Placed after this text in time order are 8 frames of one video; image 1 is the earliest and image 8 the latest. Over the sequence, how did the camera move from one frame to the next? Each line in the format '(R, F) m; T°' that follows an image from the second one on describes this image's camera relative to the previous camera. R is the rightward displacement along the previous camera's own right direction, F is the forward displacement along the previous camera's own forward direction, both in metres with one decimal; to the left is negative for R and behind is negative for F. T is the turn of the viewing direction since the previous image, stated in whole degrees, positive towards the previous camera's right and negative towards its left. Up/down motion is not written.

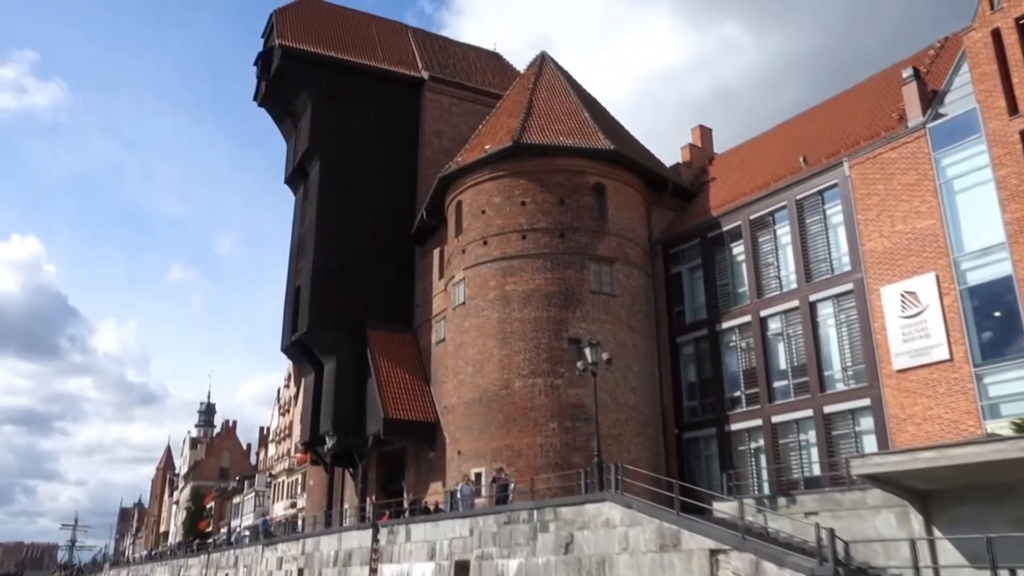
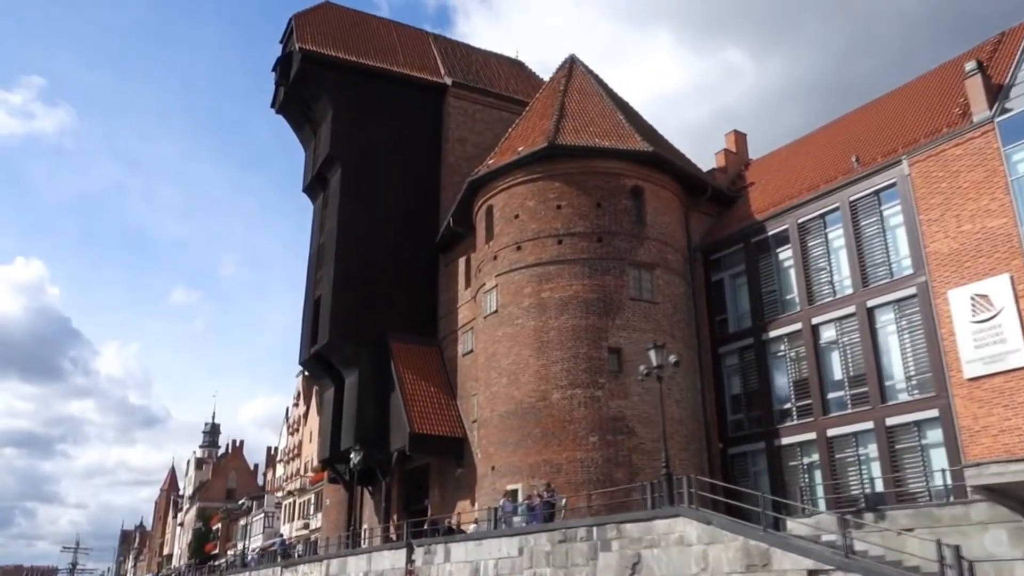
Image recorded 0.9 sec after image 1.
(-0.9, +1.2) m; 0°
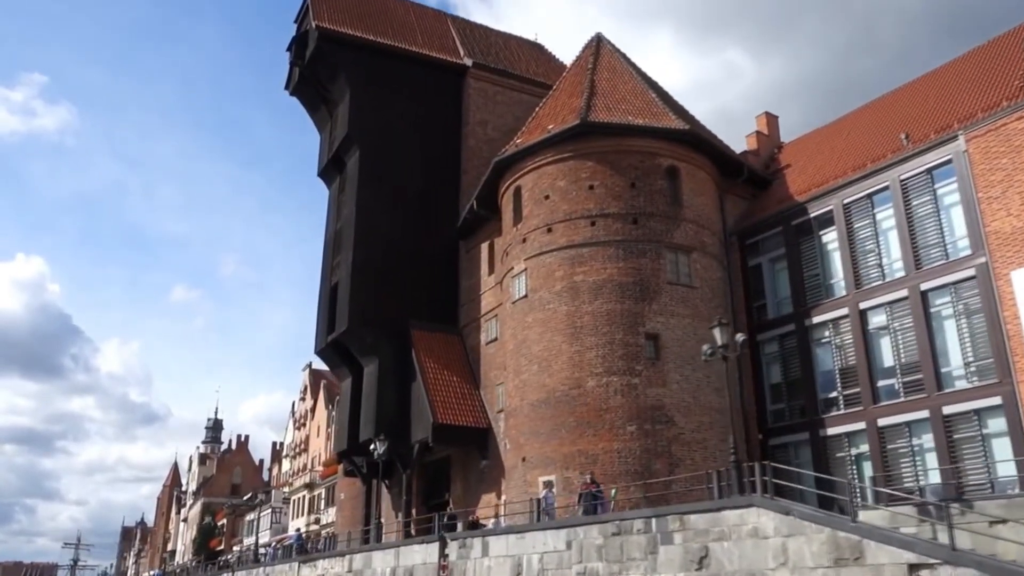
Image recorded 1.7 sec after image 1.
(-0.8, +1.0) m; 0°
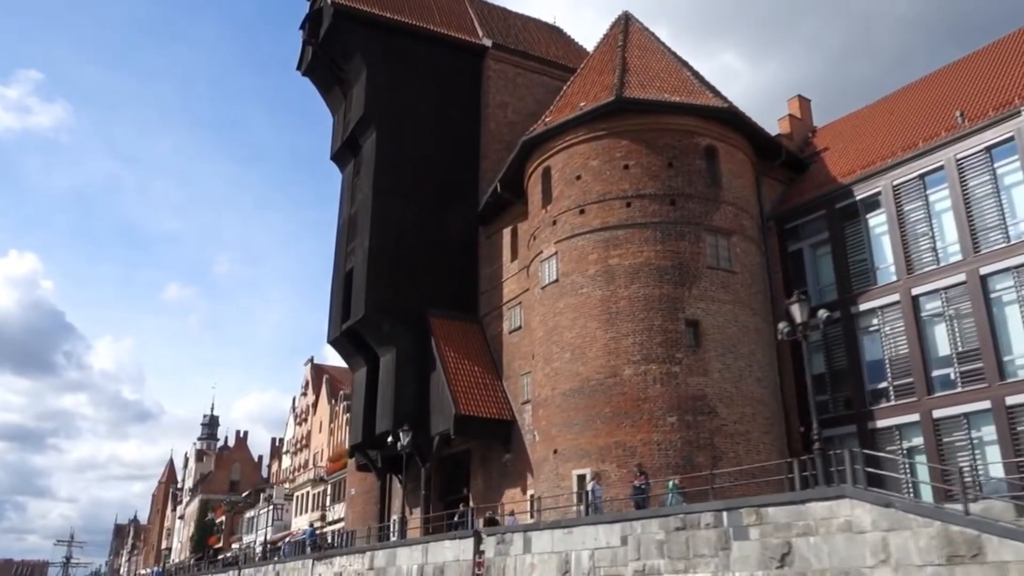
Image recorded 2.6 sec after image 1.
(-1.0, +1.2) m; 0°
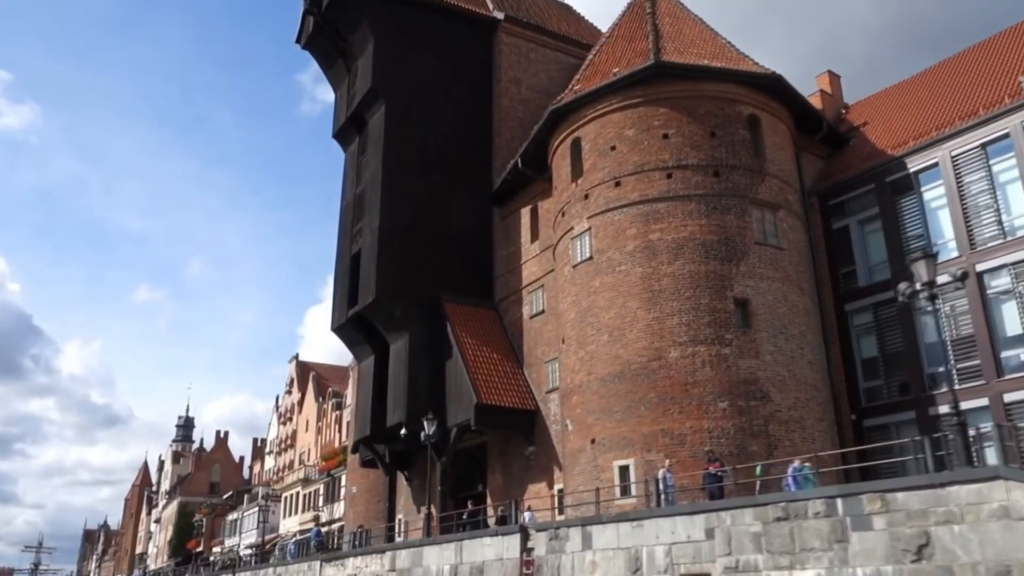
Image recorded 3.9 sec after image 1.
(-1.4, +1.7) m; +2°
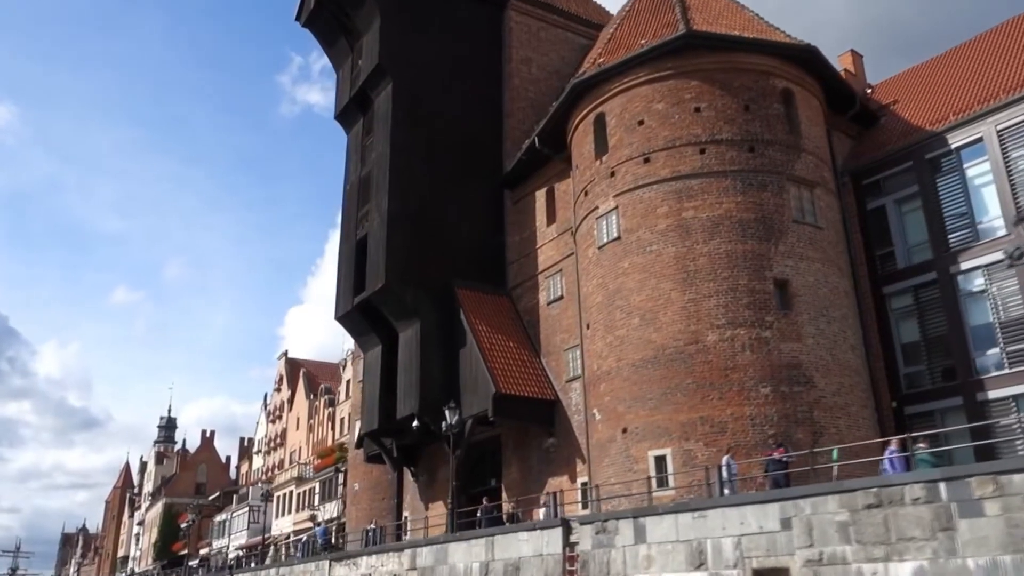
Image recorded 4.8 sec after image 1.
(-1.0, +1.1) m; +1°
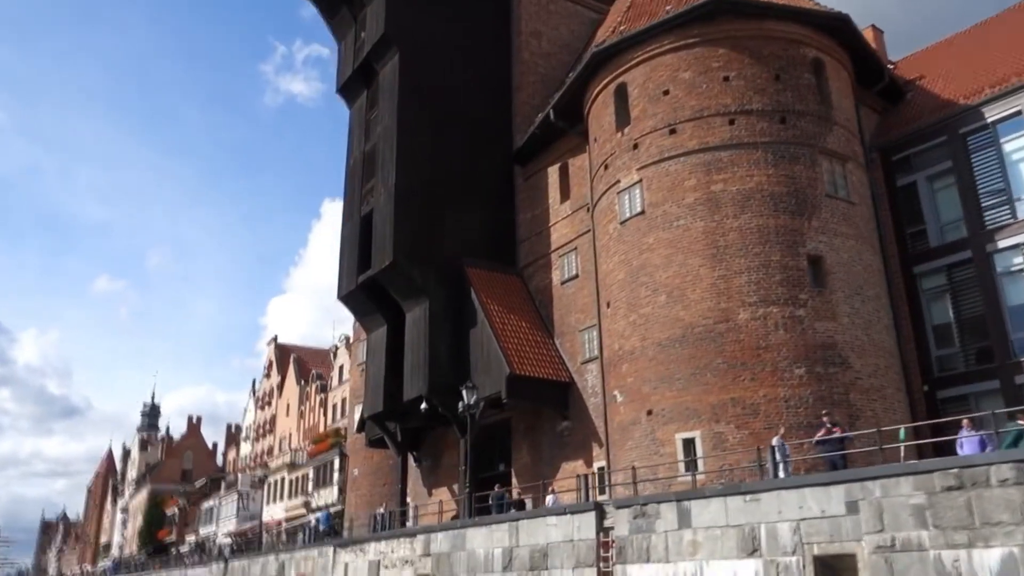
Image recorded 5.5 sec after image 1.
(-0.8, +0.9) m; +1°
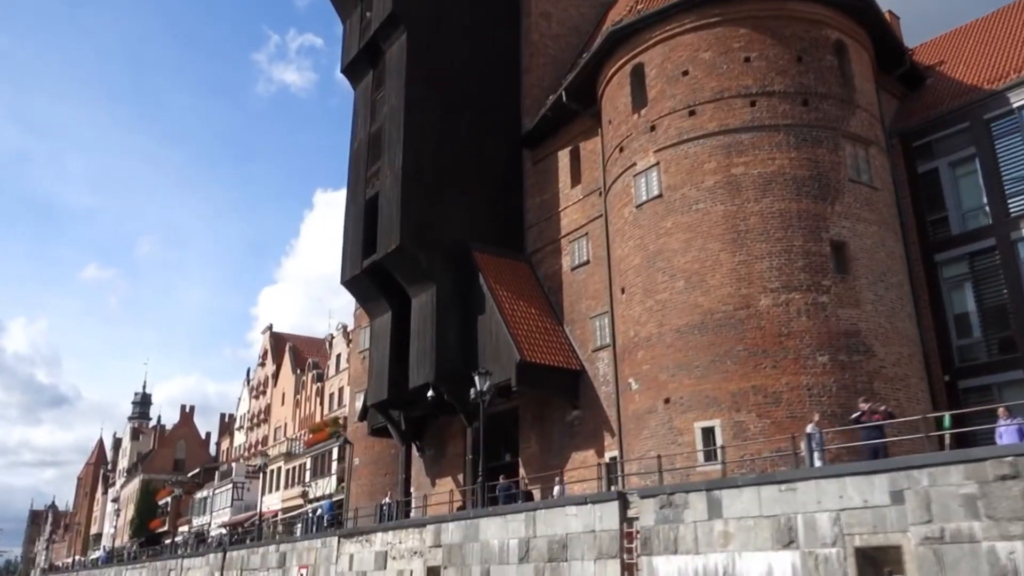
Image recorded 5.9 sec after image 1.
(-0.5, +0.5) m; +1°
